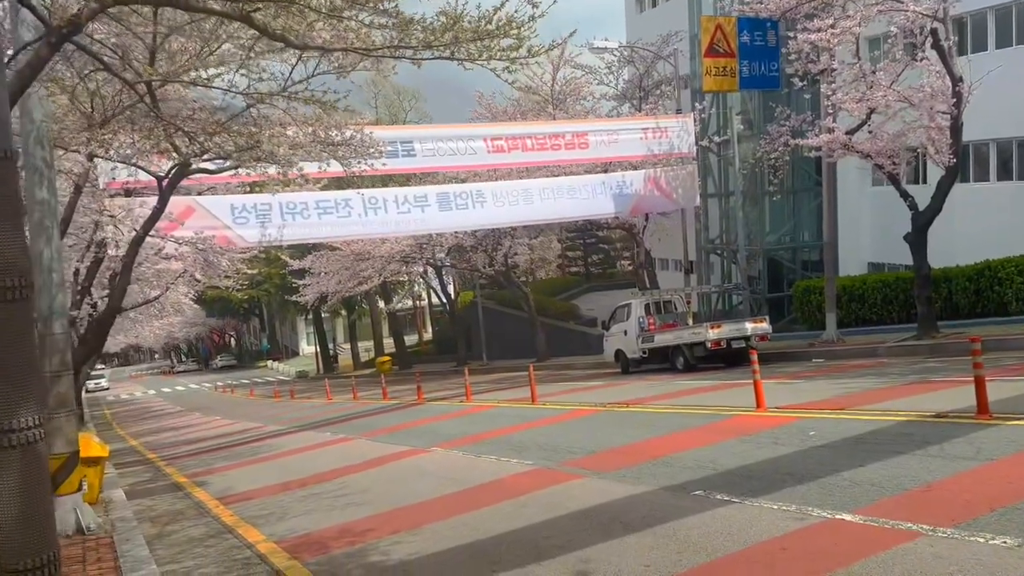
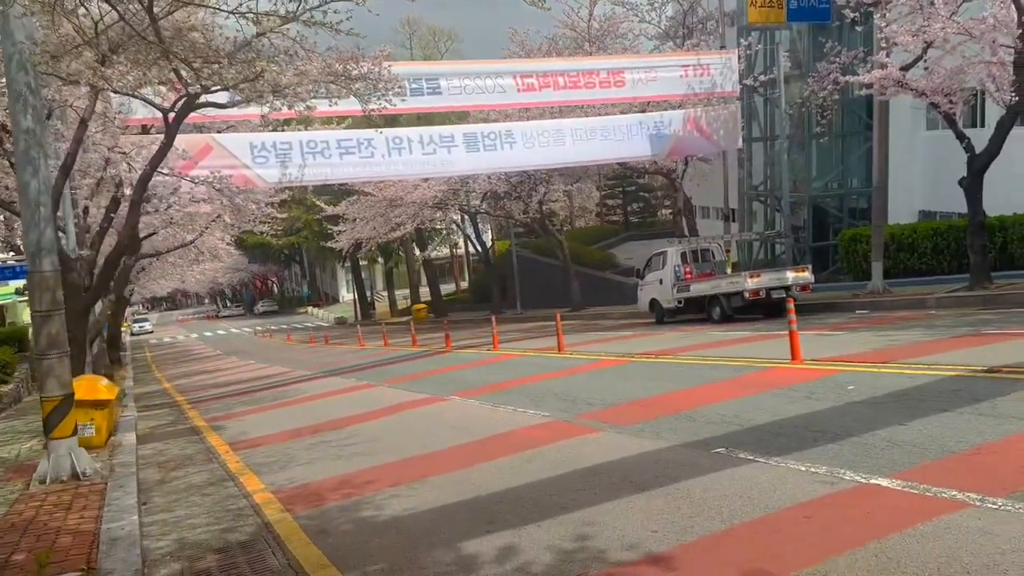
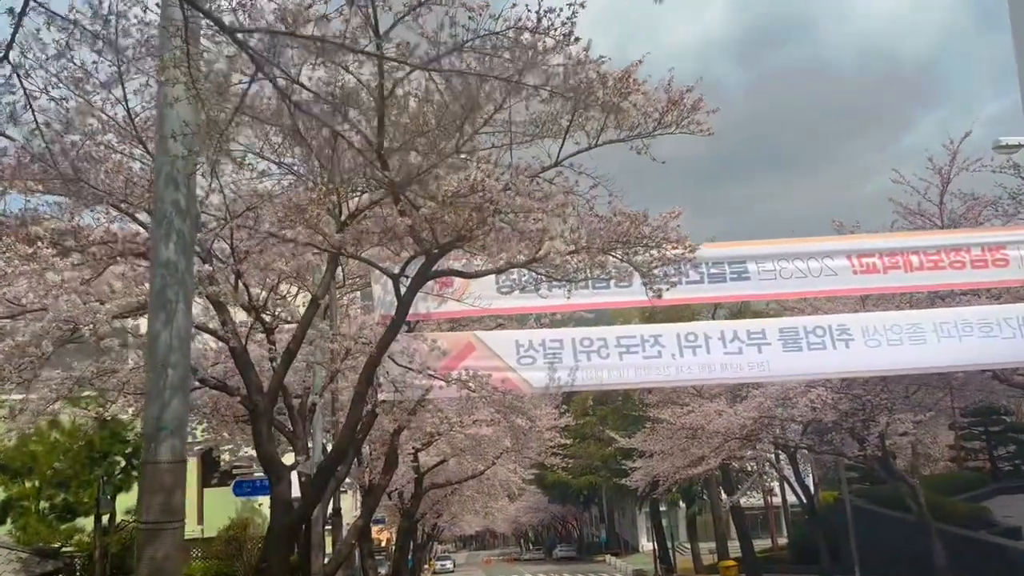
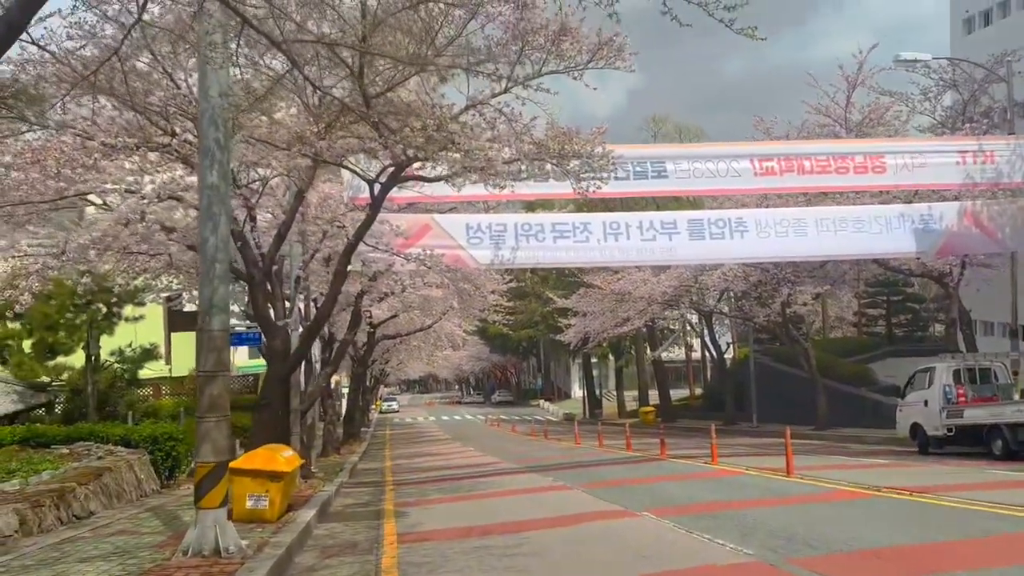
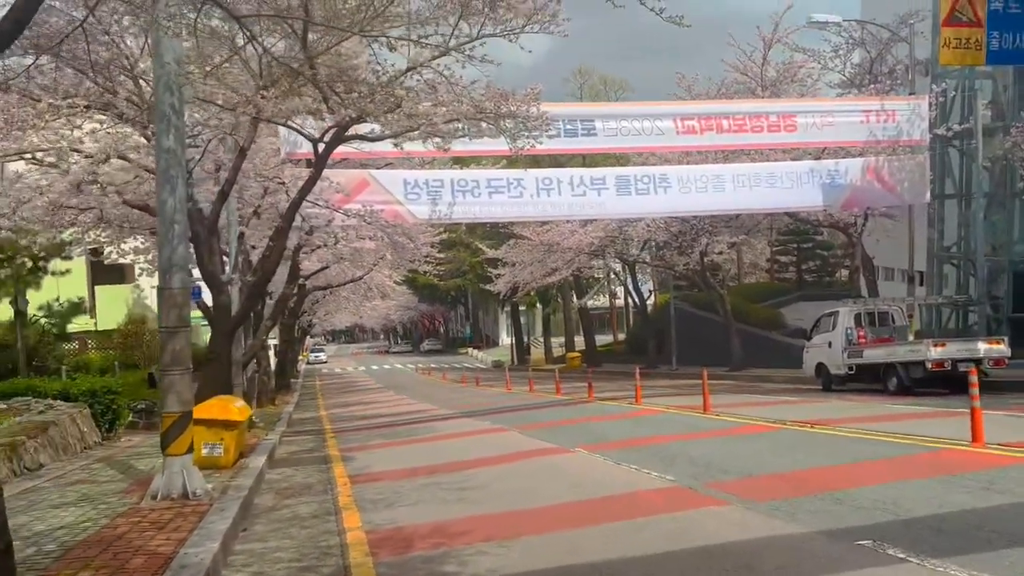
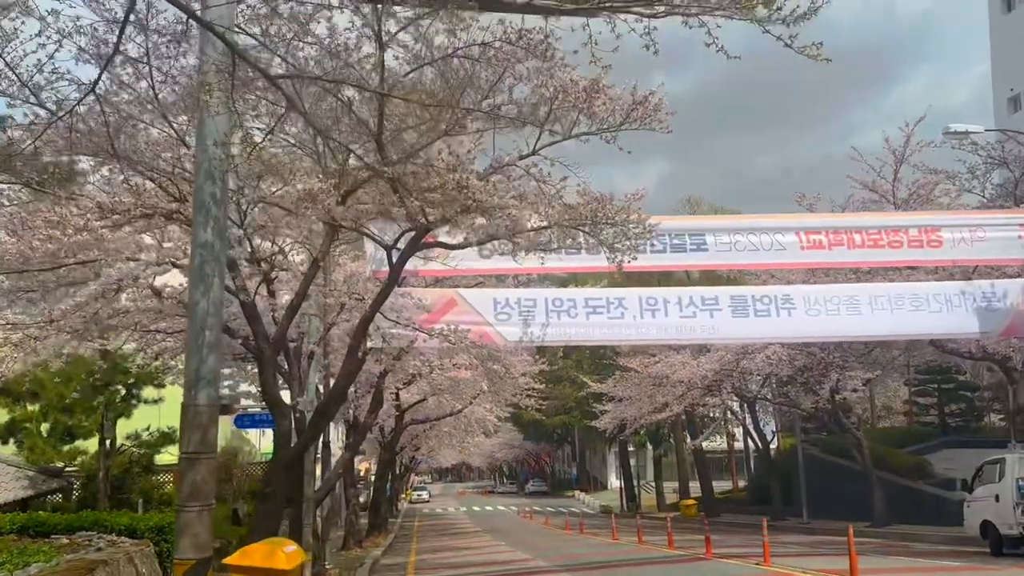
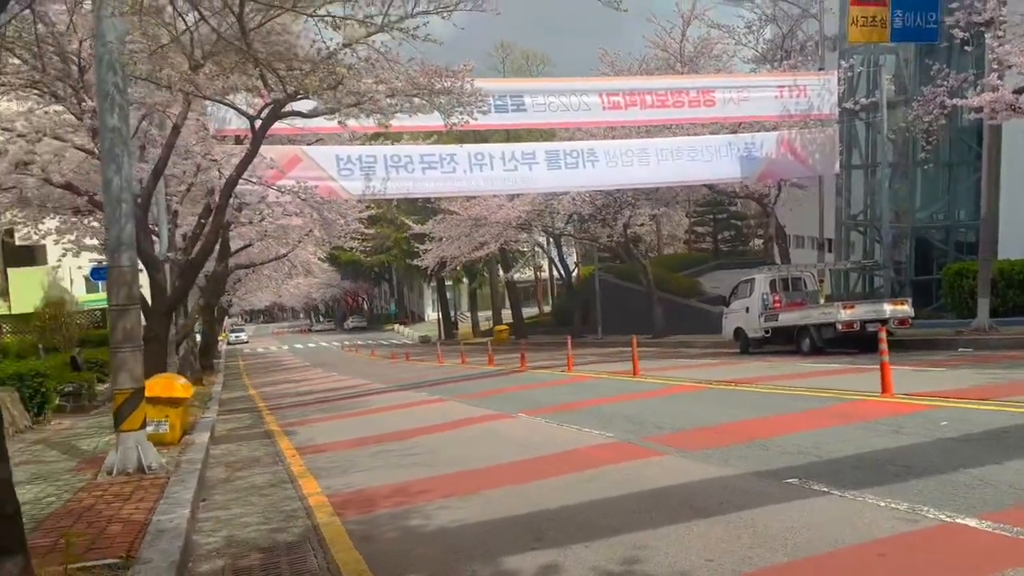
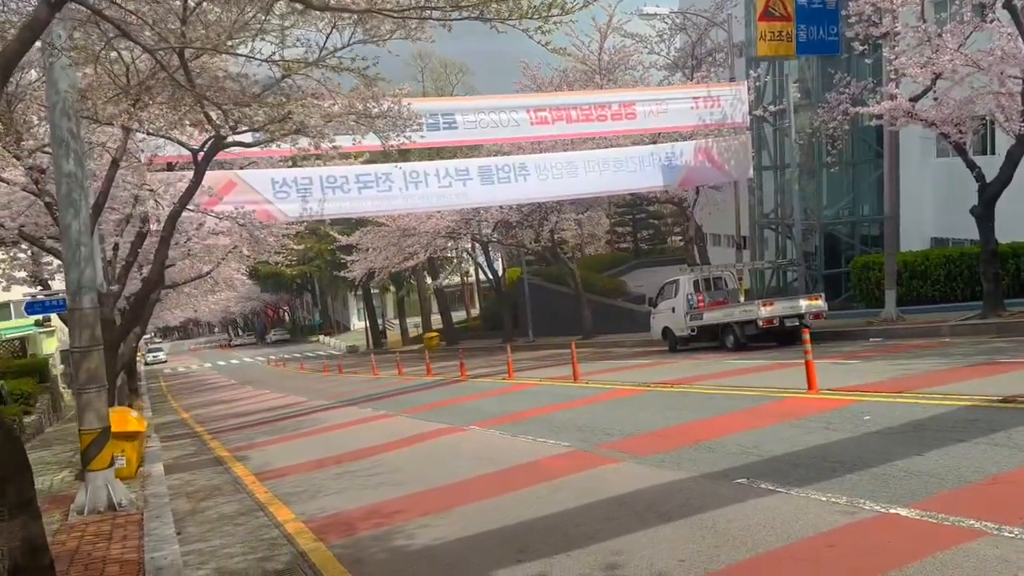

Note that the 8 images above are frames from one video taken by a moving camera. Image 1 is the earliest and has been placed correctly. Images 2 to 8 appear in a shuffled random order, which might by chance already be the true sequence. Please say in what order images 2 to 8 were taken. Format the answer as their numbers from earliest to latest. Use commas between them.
8, 2, 7, 5, 4, 6, 3
